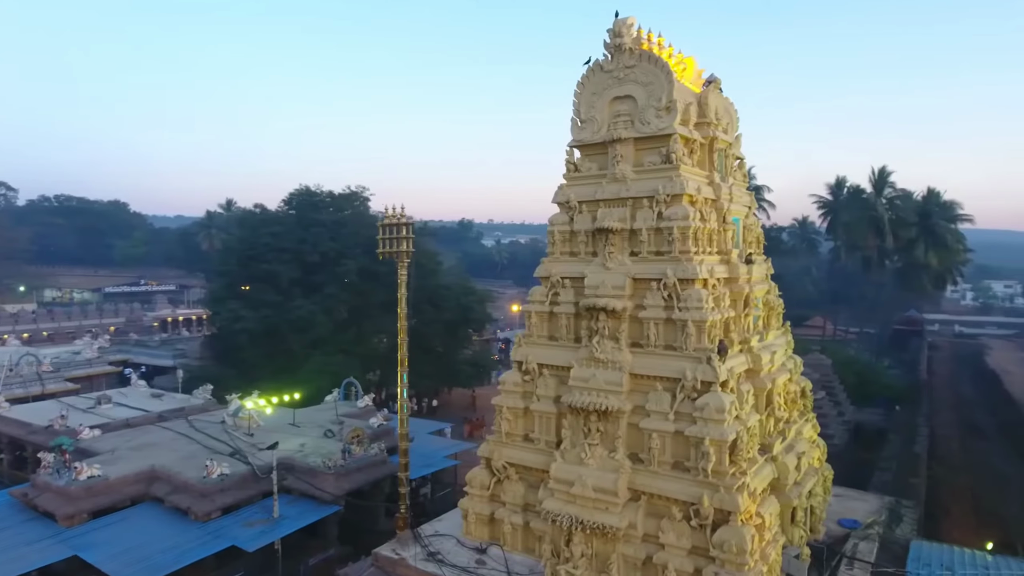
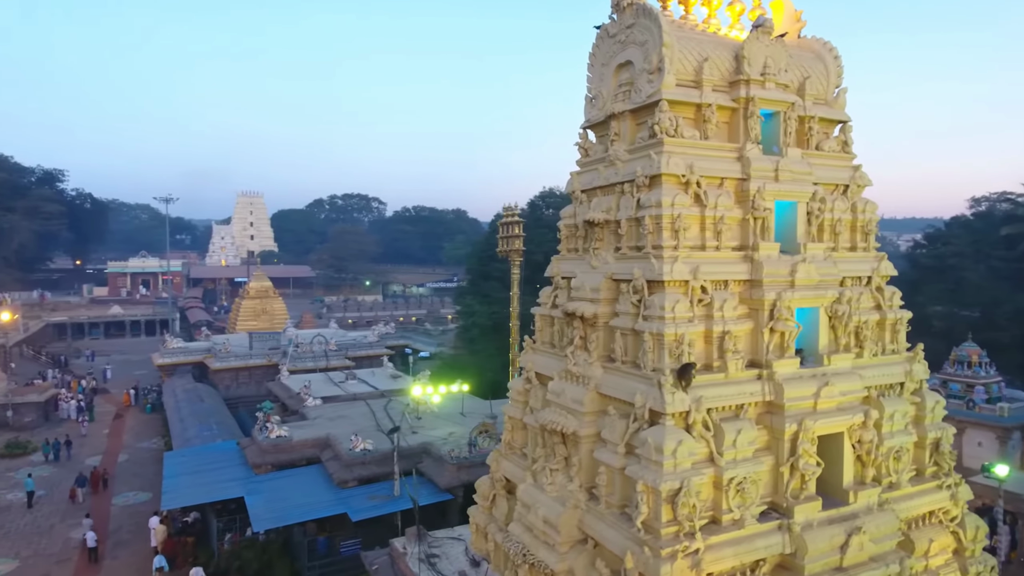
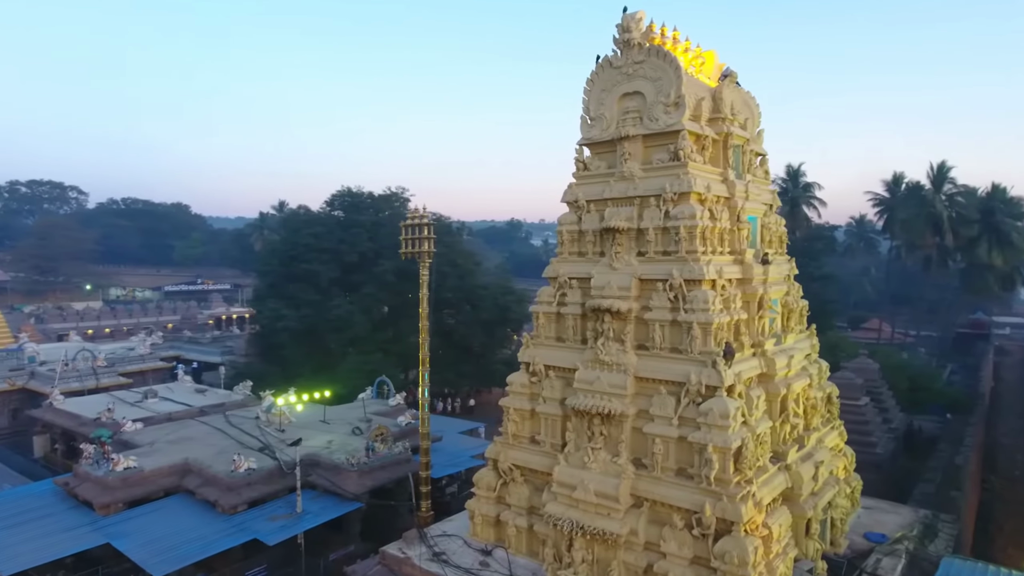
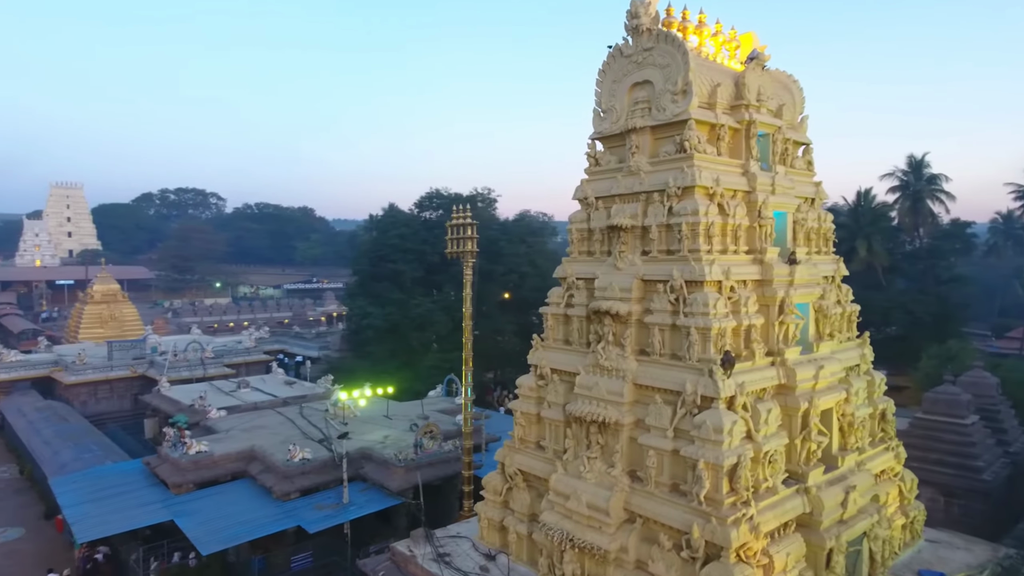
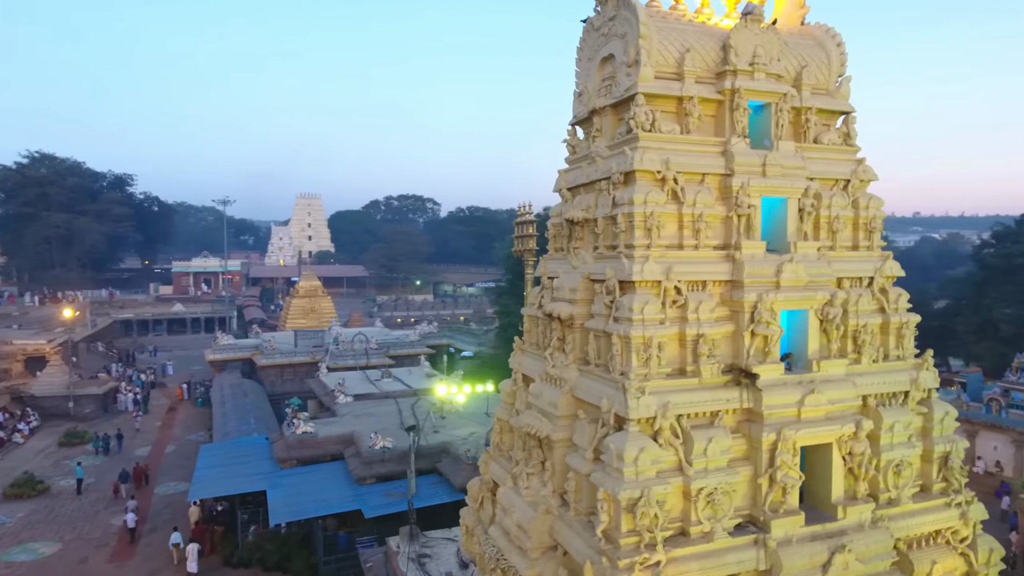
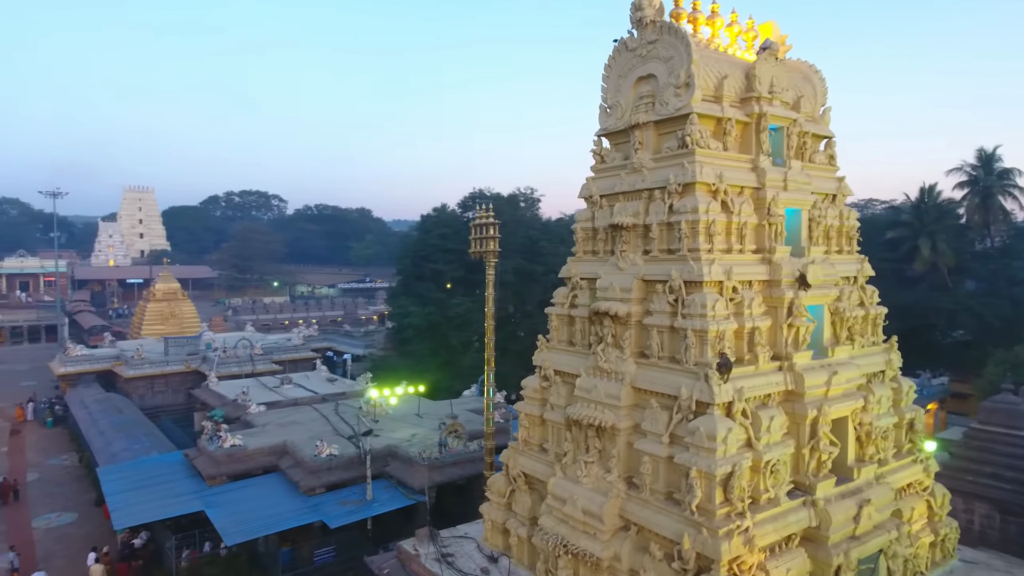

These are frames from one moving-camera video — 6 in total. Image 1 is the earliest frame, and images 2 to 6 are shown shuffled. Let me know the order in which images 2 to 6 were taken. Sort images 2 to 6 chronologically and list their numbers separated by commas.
3, 4, 6, 2, 5
